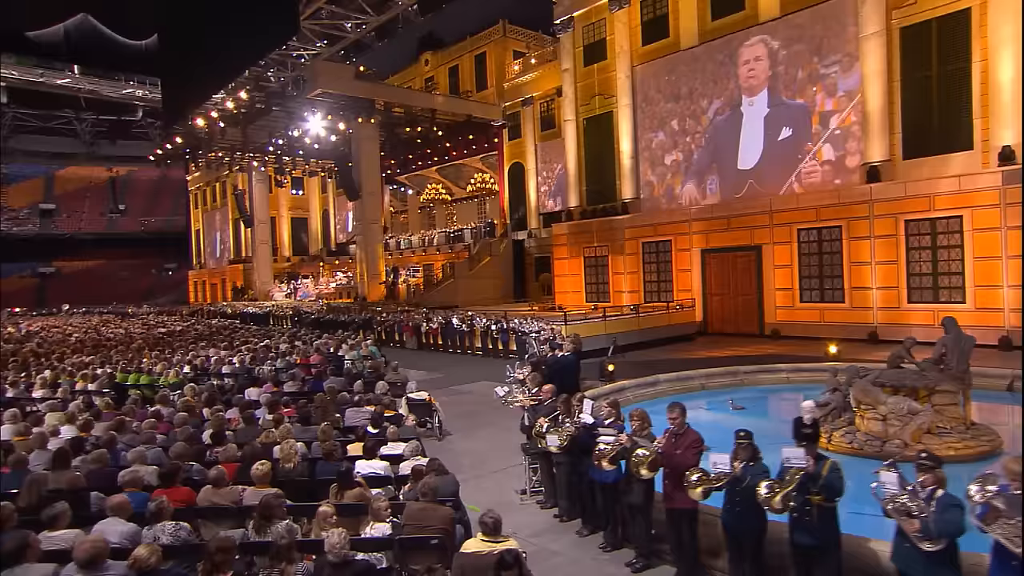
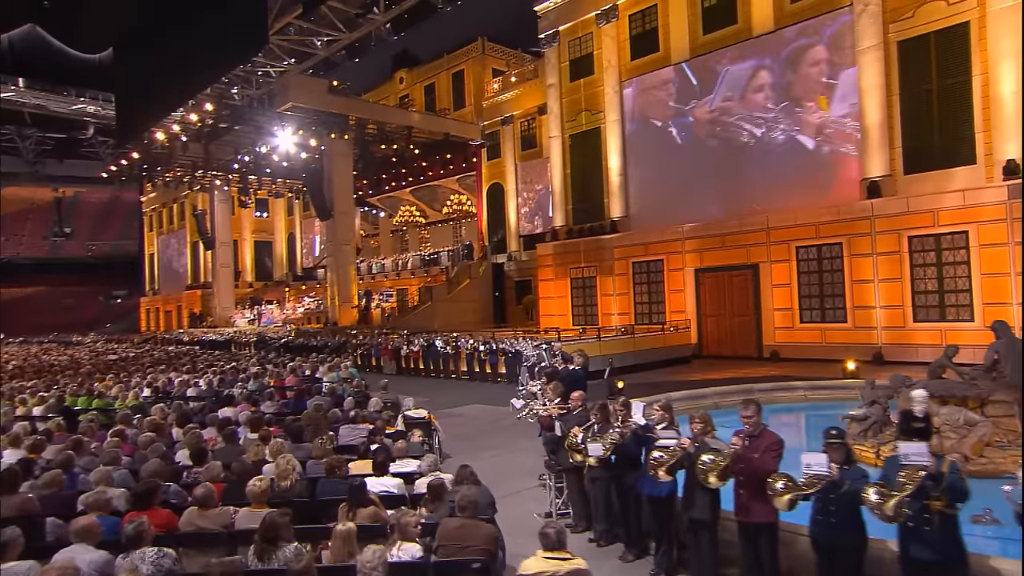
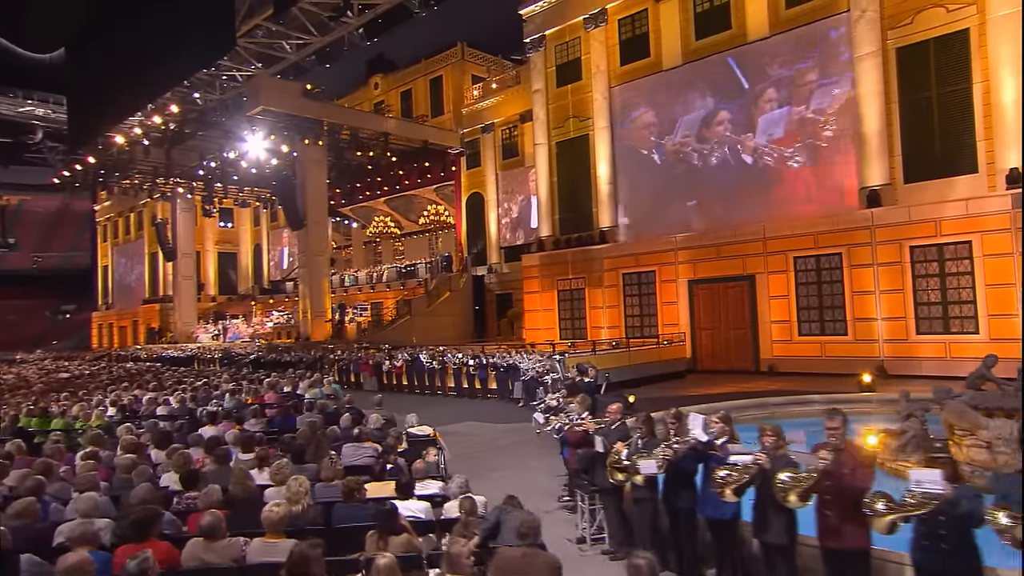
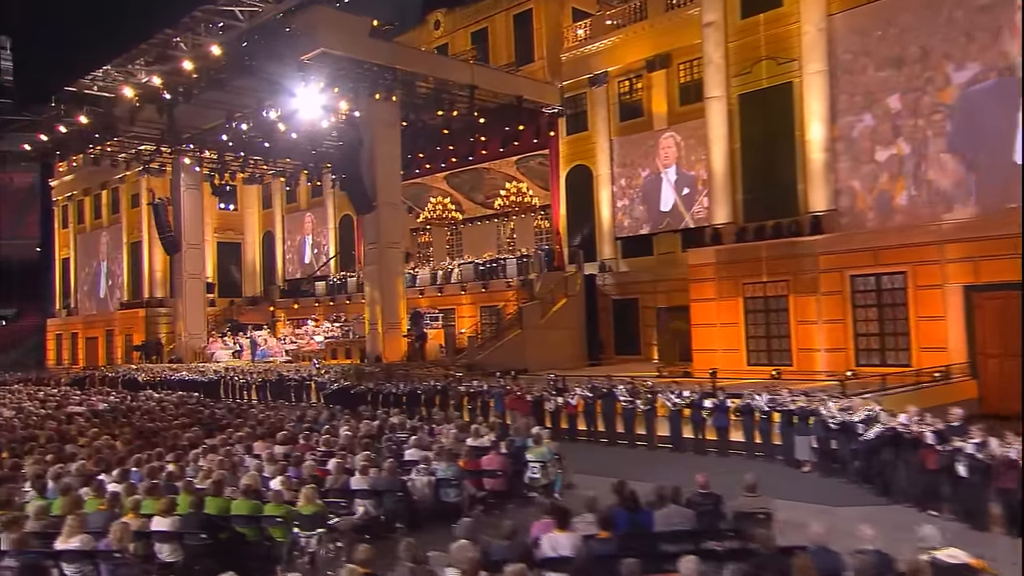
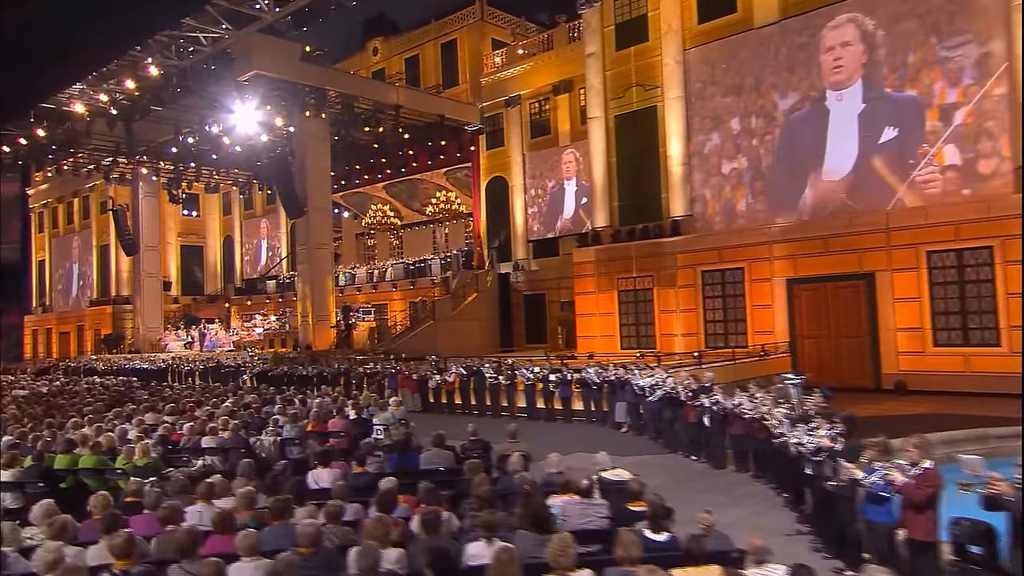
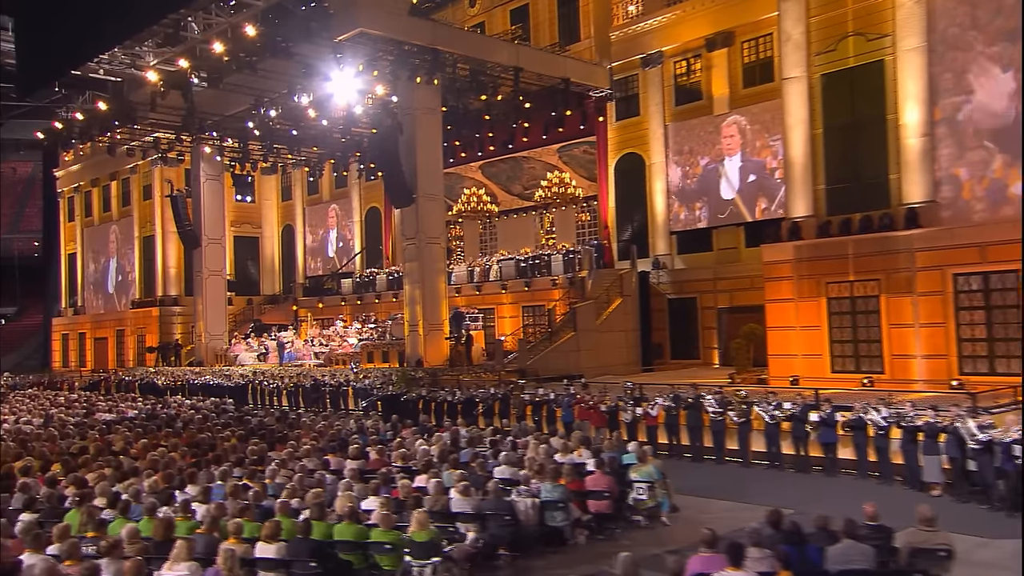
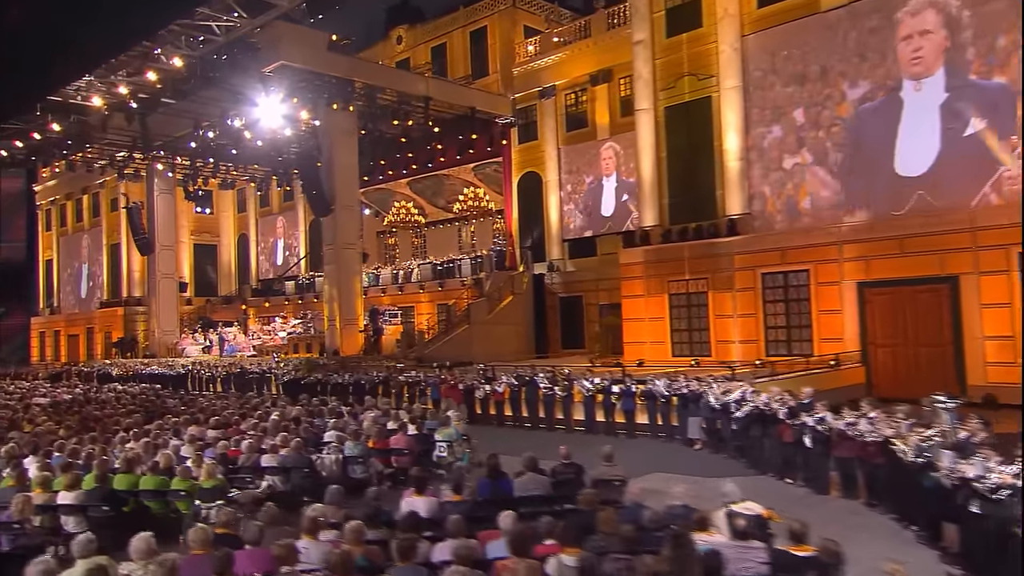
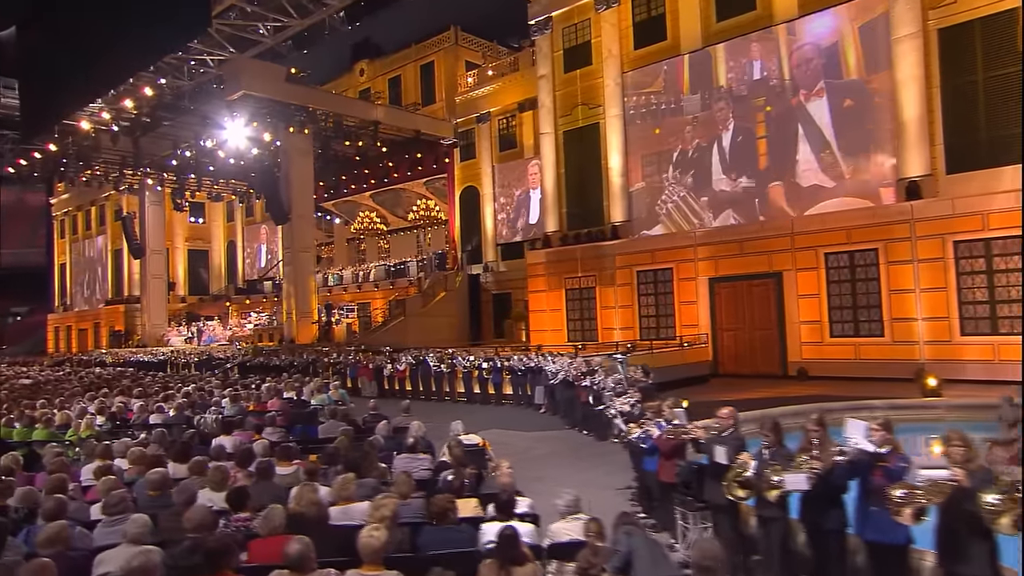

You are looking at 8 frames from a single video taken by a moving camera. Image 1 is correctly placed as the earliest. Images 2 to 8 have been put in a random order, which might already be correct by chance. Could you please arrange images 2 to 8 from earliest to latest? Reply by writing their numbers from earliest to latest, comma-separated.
2, 3, 8, 5, 7, 4, 6
